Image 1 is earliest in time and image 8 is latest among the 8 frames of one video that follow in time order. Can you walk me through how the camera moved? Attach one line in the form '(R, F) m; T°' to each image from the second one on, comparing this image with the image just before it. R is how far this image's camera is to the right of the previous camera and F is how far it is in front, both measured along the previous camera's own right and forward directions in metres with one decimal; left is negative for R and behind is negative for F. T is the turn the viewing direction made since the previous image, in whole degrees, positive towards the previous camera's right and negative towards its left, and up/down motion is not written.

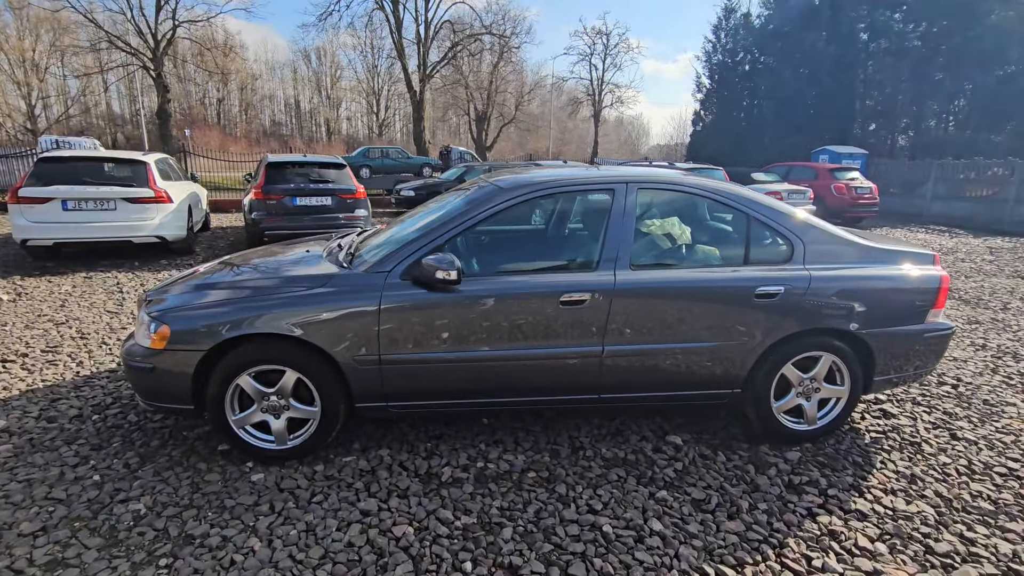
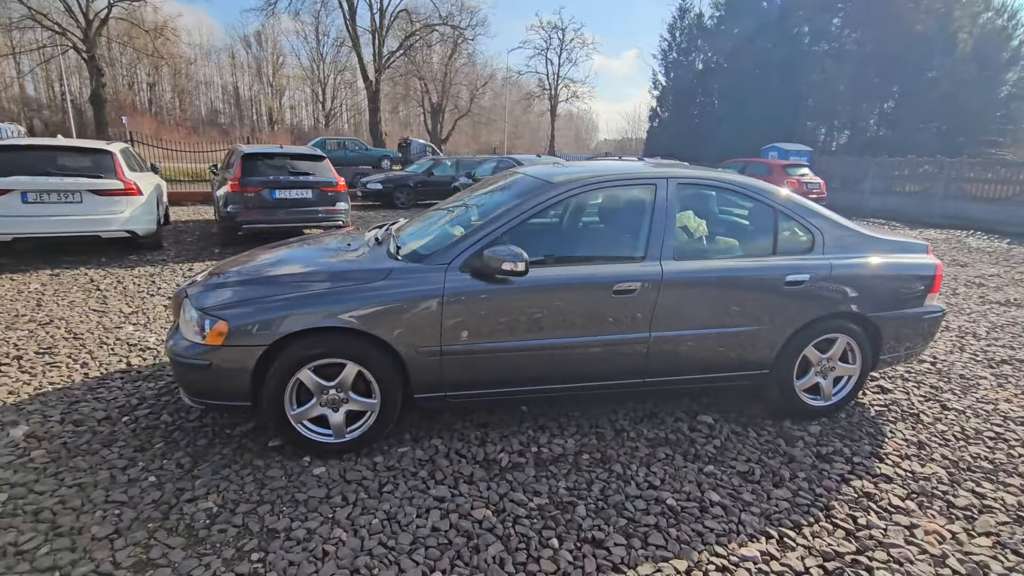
(-0.6, -0.1) m; +5°
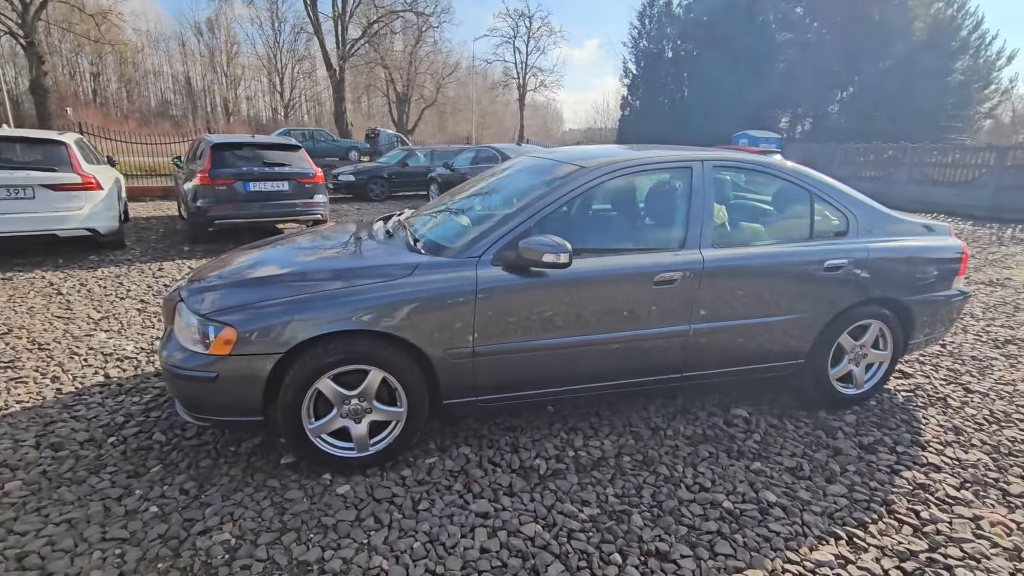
(-0.3, +0.2) m; +3°
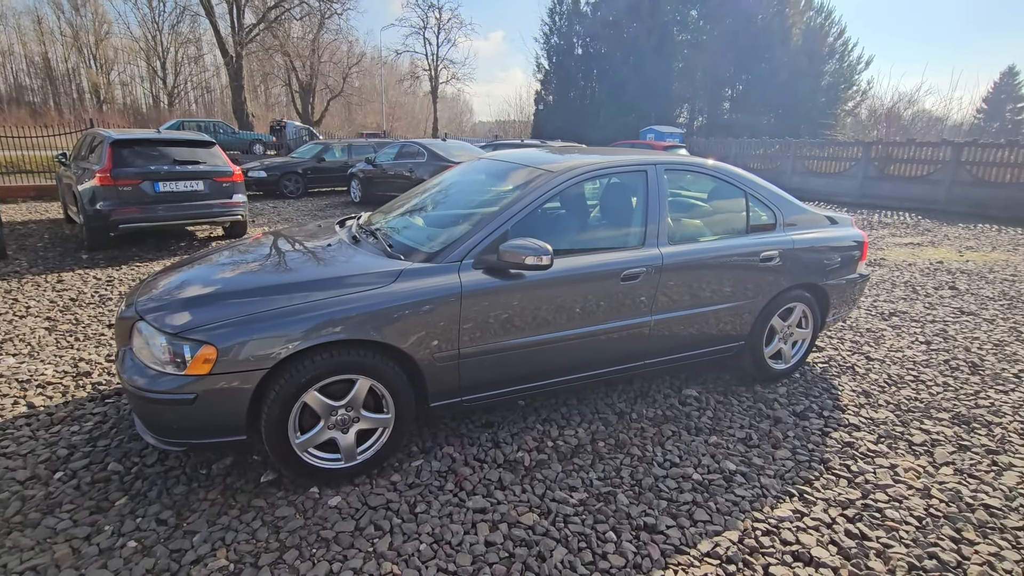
(-0.3, -0.1) m; +9°
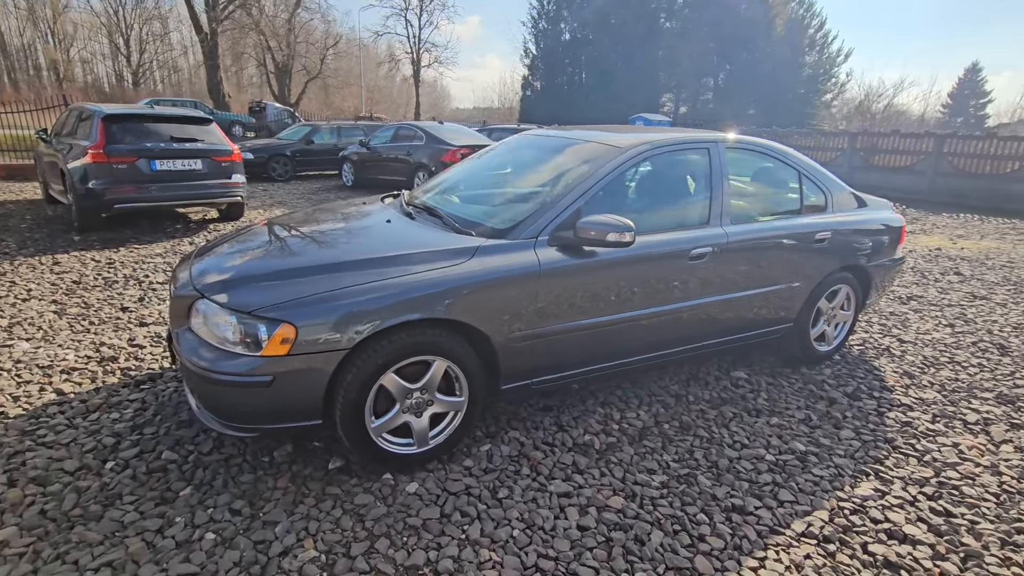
(-0.5, +0.1) m; +3°
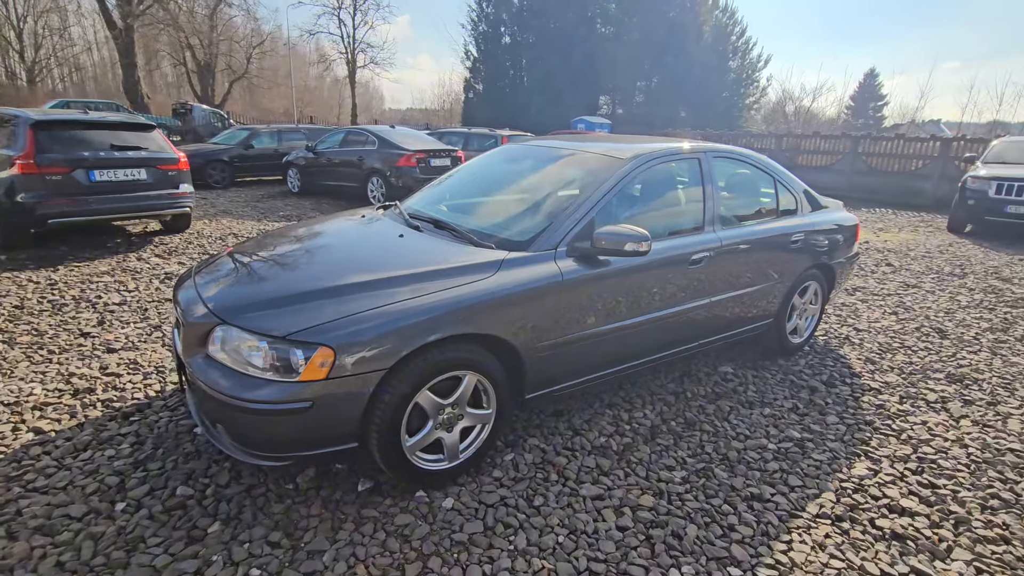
(-0.4, 0.0) m; +7°
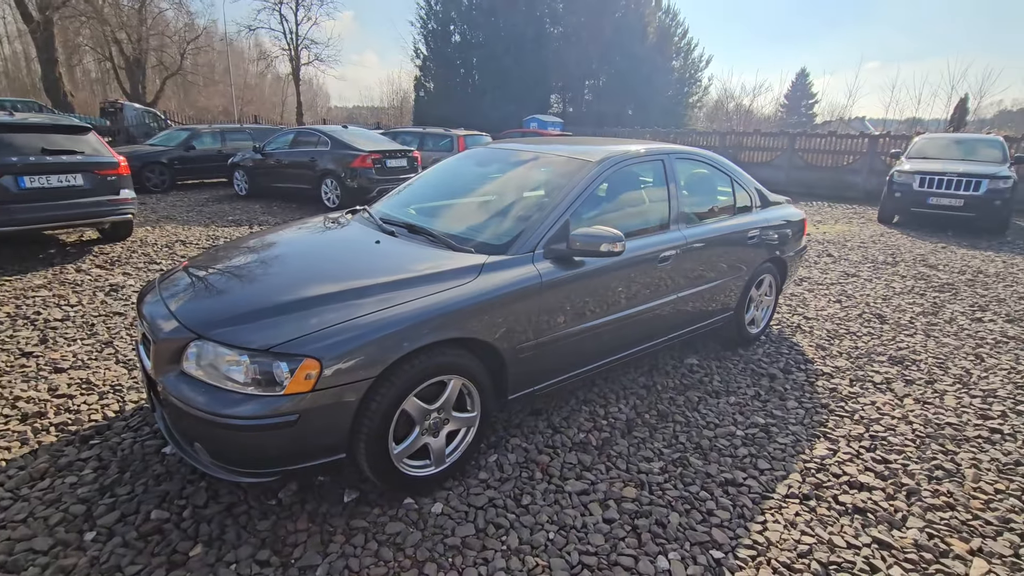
(-0.1, 0.0) m; +5°
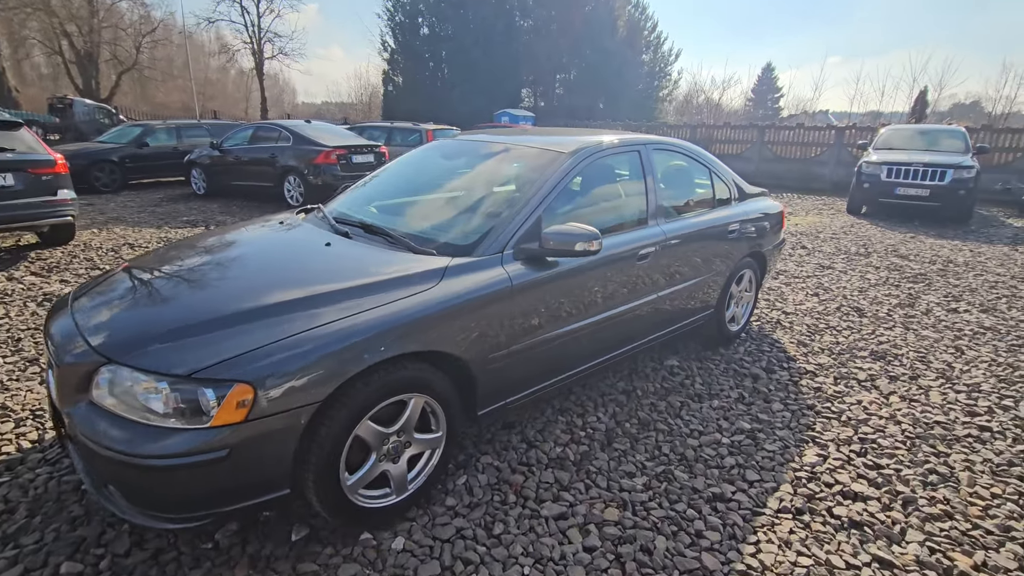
(0.0, +0.2) m; +3°
